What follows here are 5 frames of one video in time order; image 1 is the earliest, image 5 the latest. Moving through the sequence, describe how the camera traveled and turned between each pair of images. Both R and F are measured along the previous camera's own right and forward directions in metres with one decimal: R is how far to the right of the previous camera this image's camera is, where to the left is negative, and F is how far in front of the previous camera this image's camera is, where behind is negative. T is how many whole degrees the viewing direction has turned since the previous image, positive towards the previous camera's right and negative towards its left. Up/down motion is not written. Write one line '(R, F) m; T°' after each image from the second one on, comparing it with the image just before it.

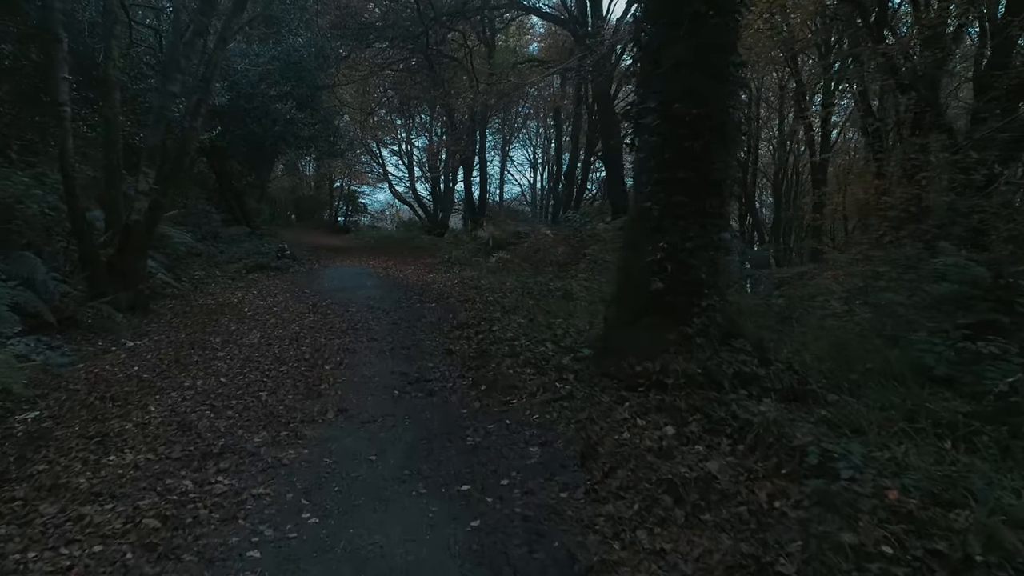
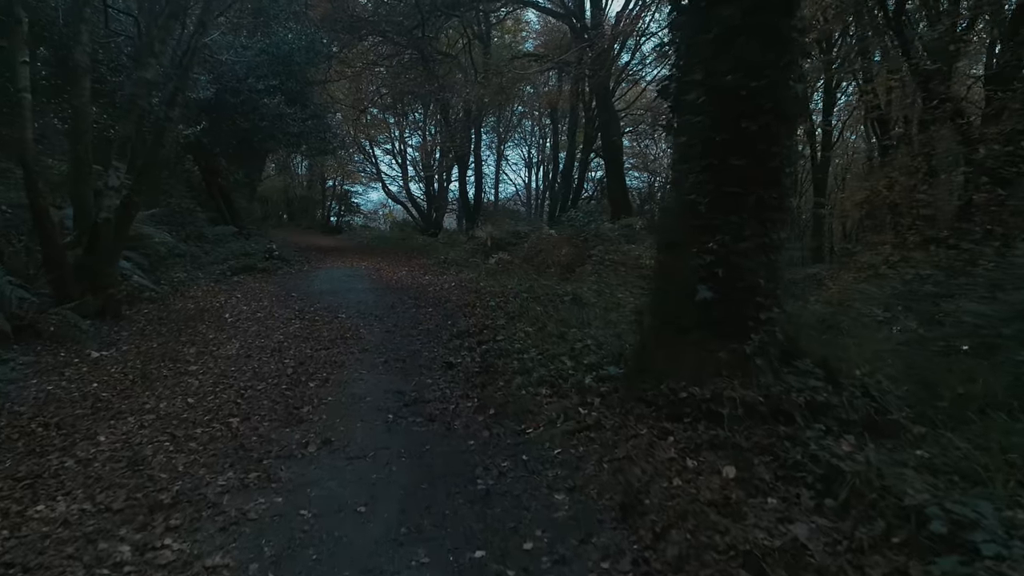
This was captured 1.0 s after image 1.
(-0.2, +0.9) m; +1°
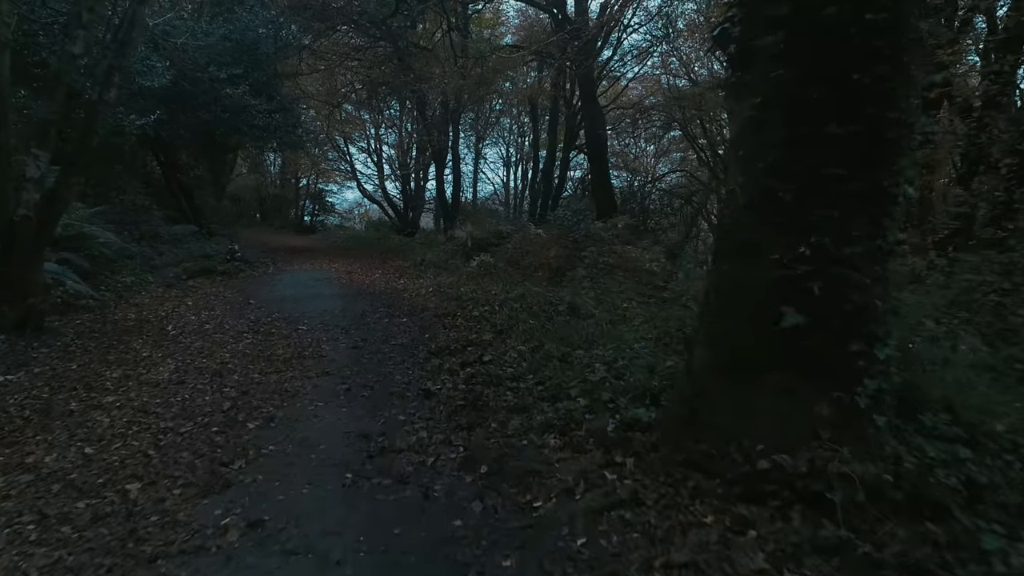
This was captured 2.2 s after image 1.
(-0.1, +1.4) m; +2°
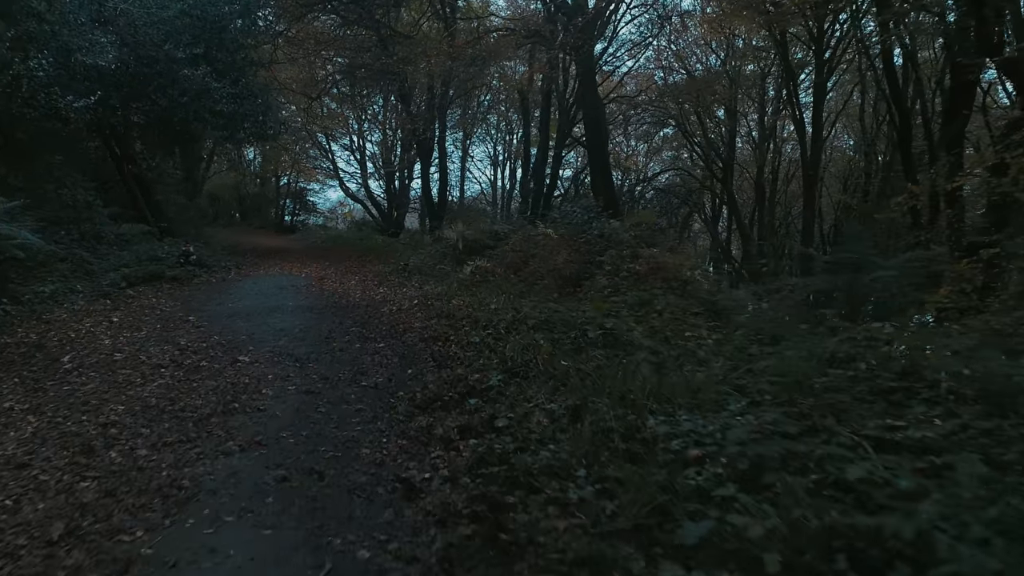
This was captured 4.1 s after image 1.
(-0.3, +2.5) m; +1°
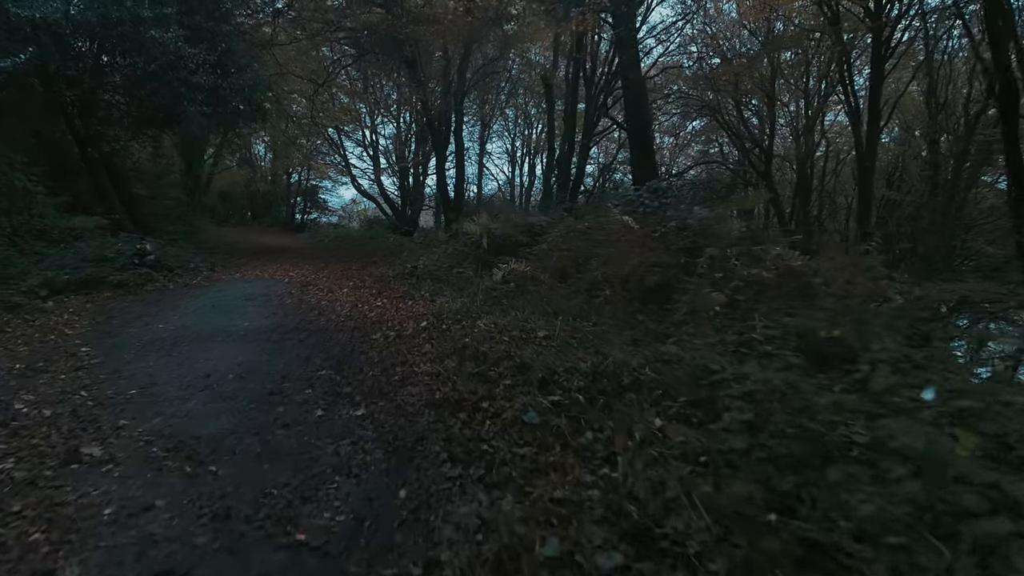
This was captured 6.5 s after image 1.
(-0.4, +3.6) m; -1°
